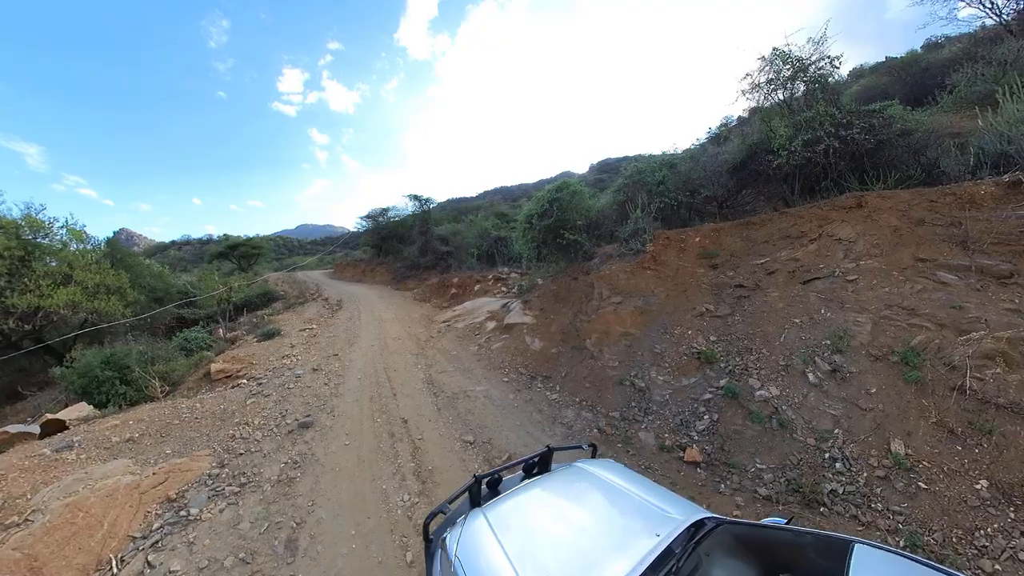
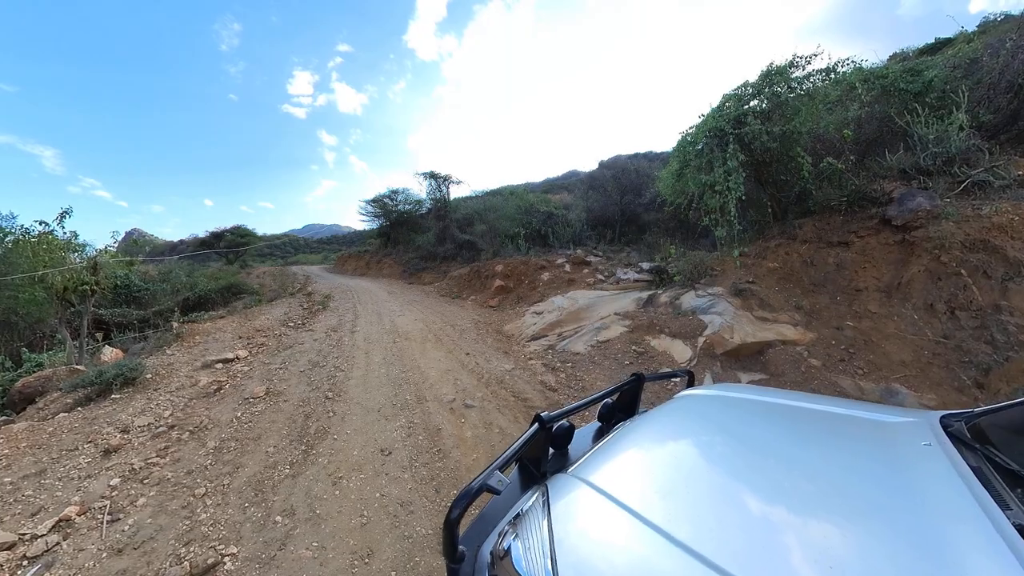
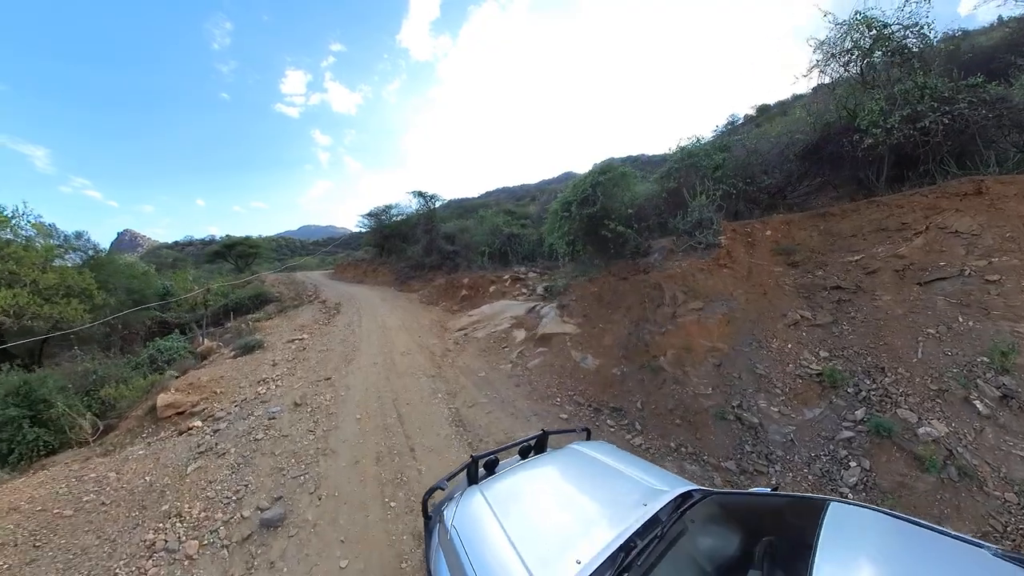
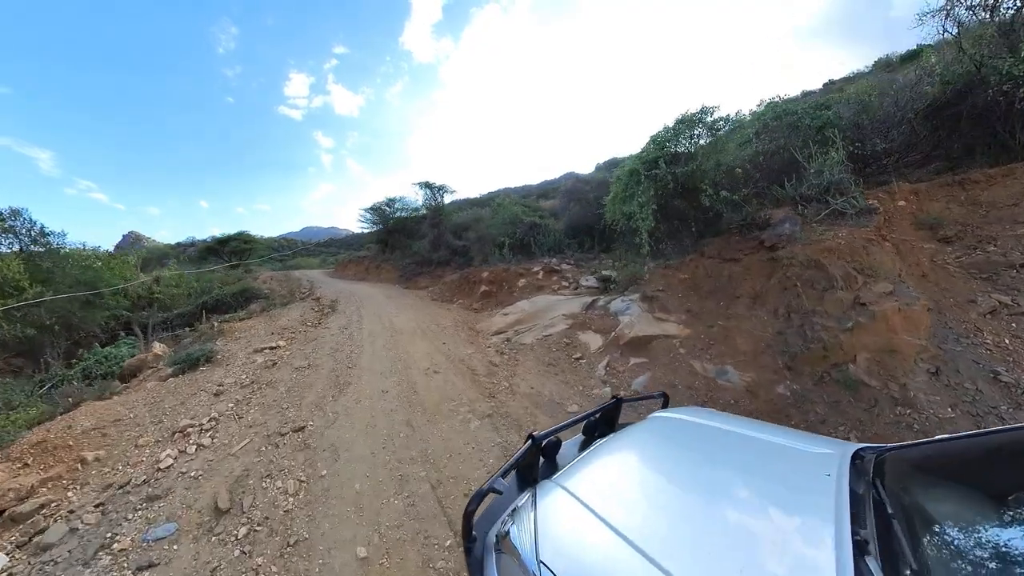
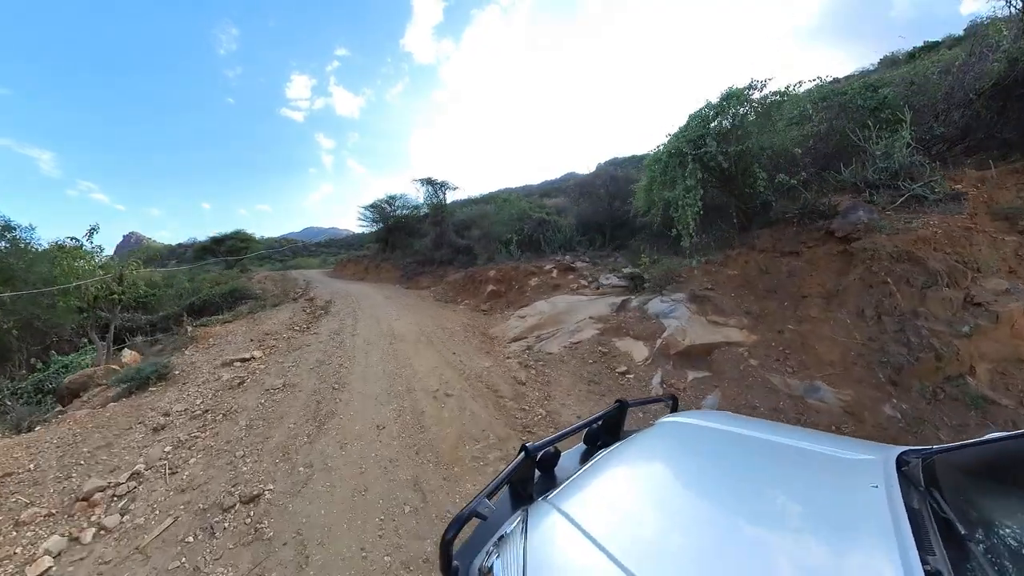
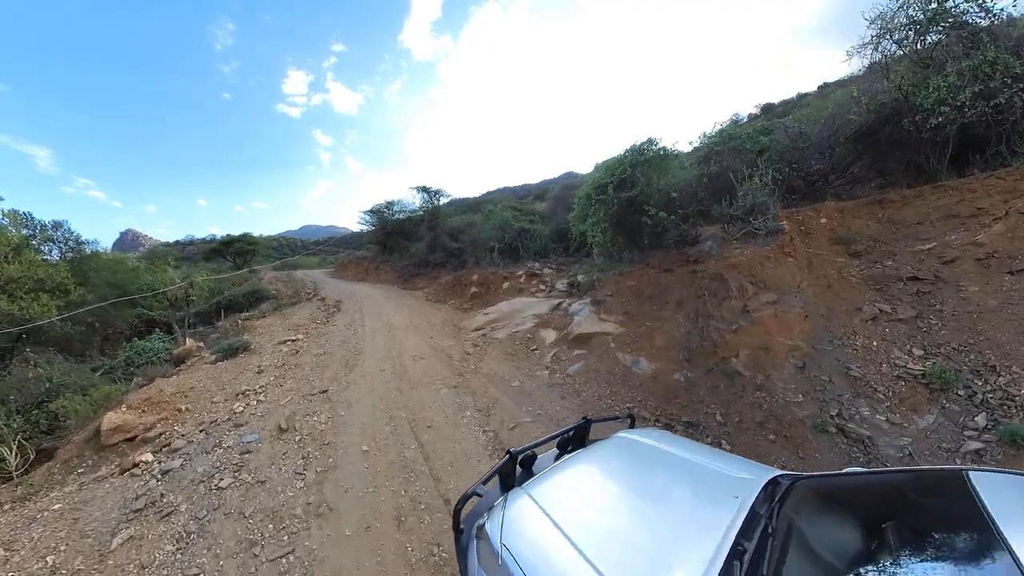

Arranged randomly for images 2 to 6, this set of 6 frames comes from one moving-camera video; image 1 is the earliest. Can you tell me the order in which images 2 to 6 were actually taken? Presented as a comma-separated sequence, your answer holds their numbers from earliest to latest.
3, 6, 4, 5, 2
